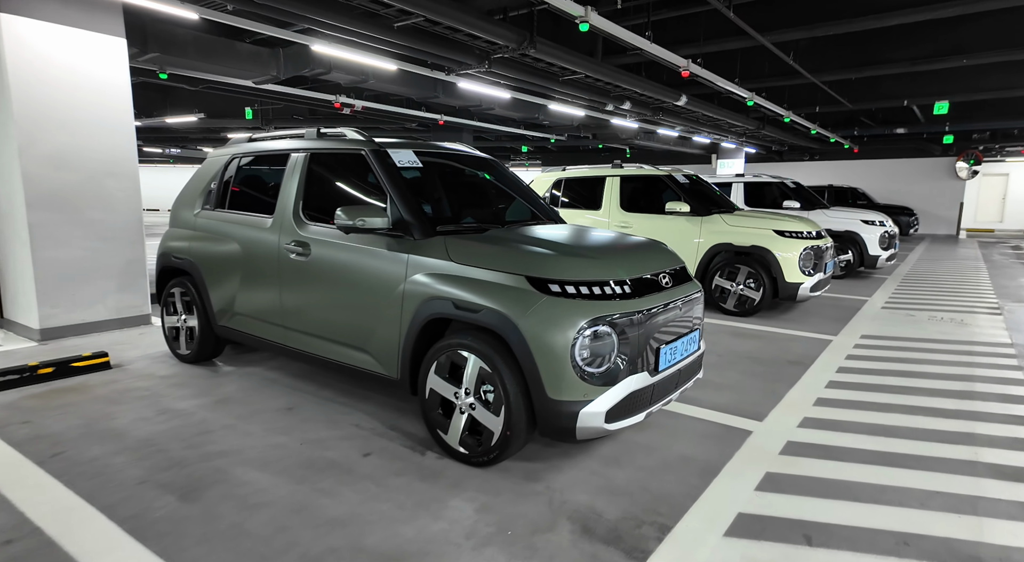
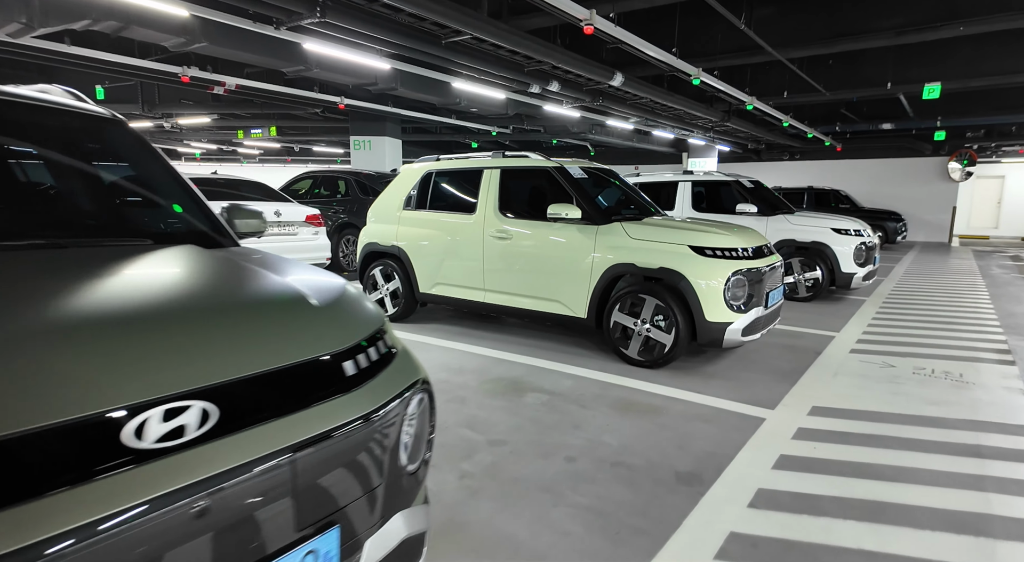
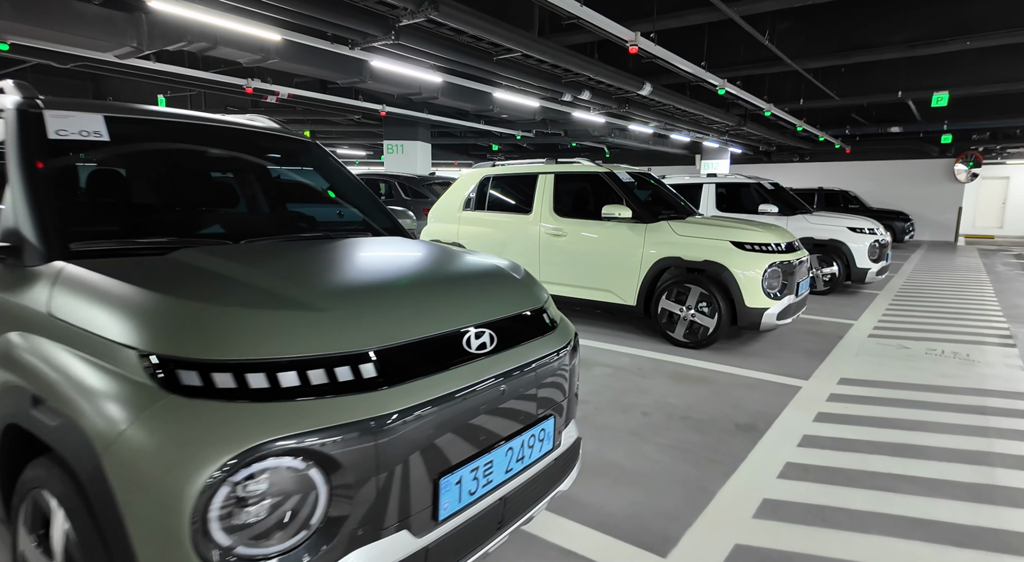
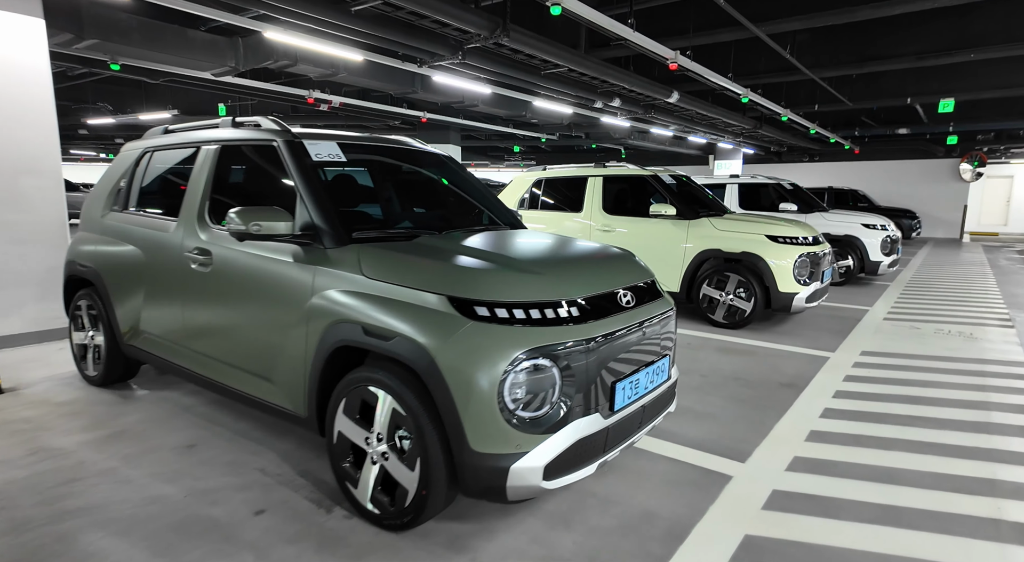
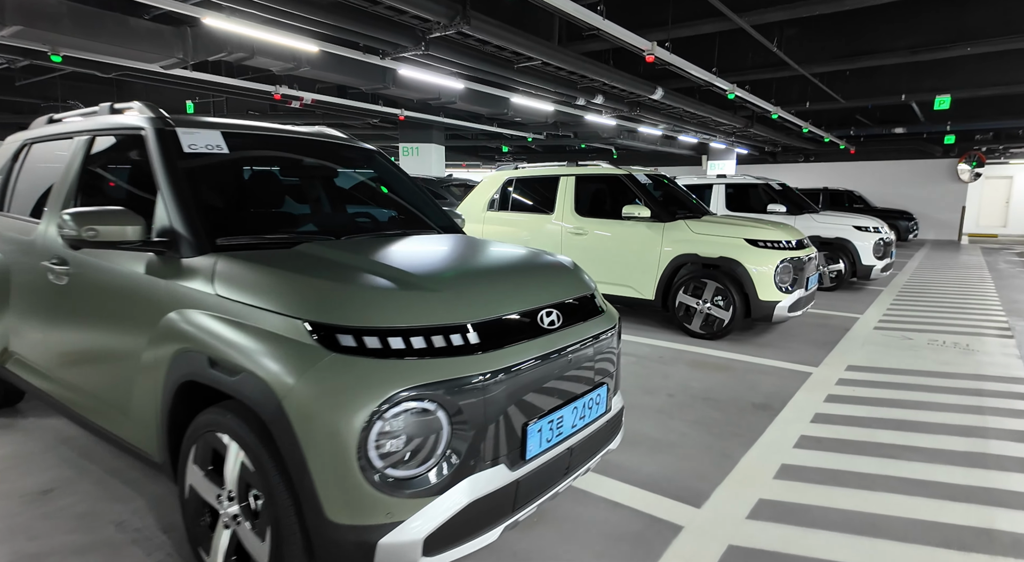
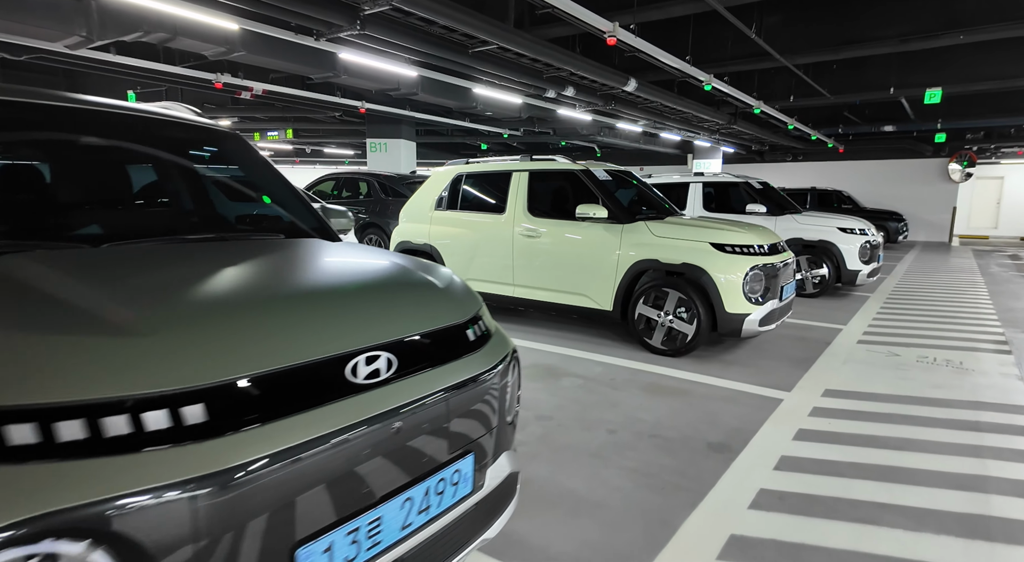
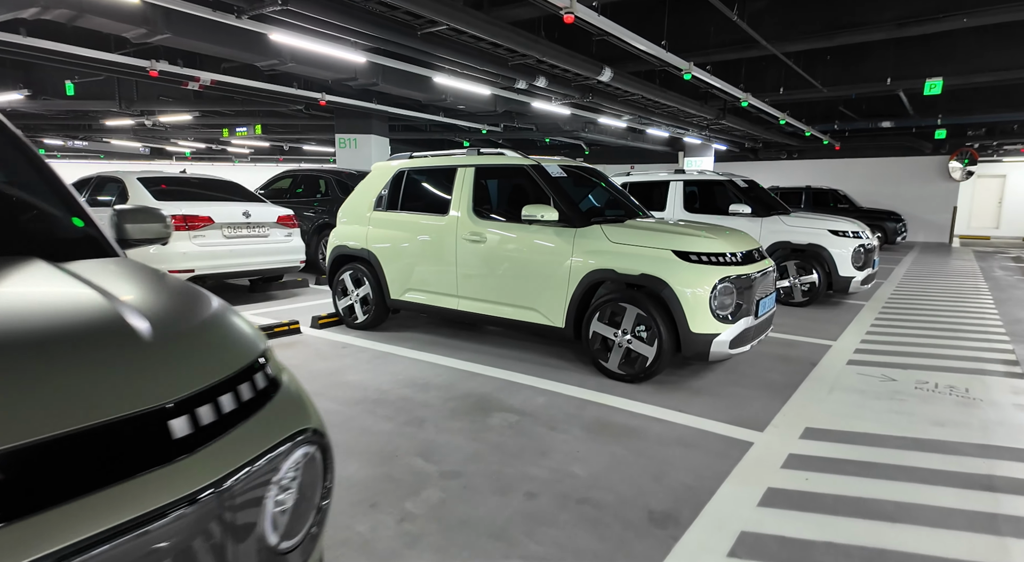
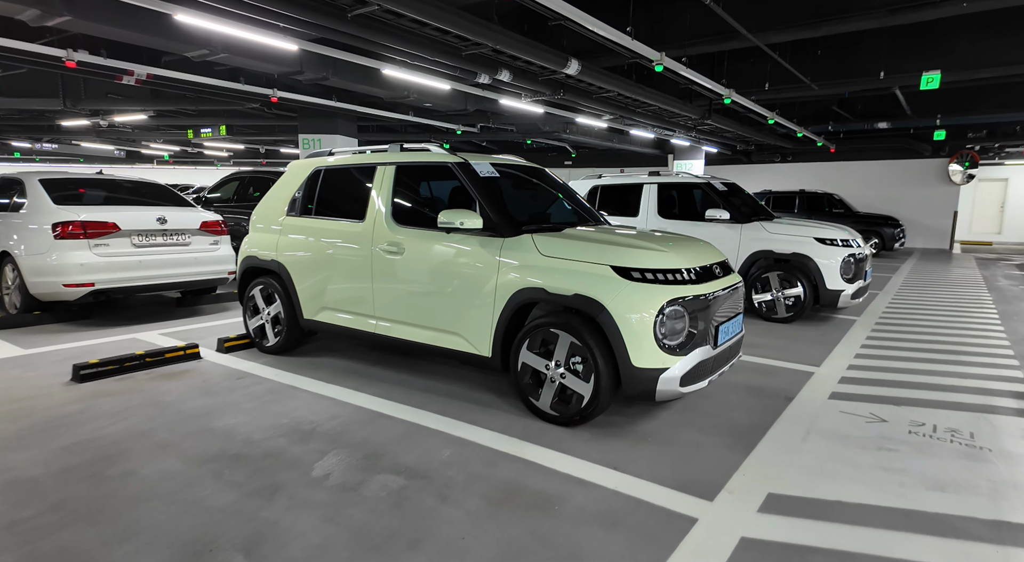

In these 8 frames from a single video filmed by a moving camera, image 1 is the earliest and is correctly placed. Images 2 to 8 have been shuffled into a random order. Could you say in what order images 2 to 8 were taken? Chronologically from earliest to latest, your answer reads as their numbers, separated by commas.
4, 5, 3, 6, 2, 7, 8
